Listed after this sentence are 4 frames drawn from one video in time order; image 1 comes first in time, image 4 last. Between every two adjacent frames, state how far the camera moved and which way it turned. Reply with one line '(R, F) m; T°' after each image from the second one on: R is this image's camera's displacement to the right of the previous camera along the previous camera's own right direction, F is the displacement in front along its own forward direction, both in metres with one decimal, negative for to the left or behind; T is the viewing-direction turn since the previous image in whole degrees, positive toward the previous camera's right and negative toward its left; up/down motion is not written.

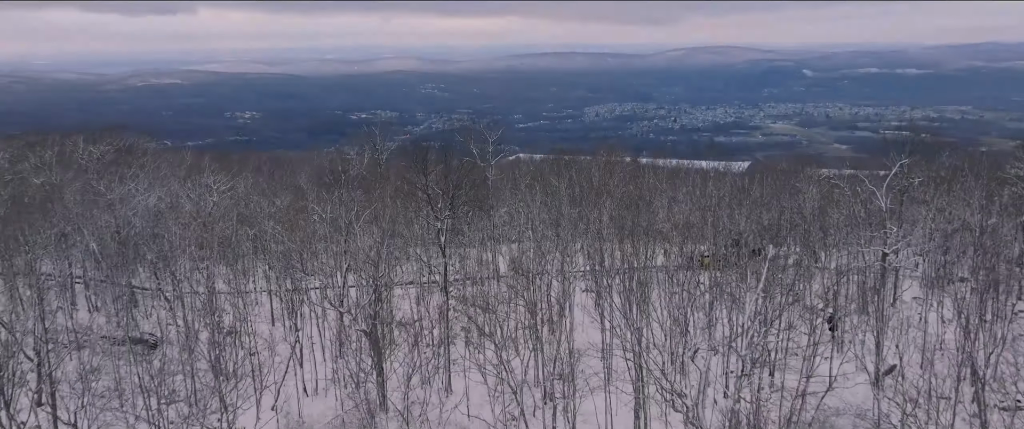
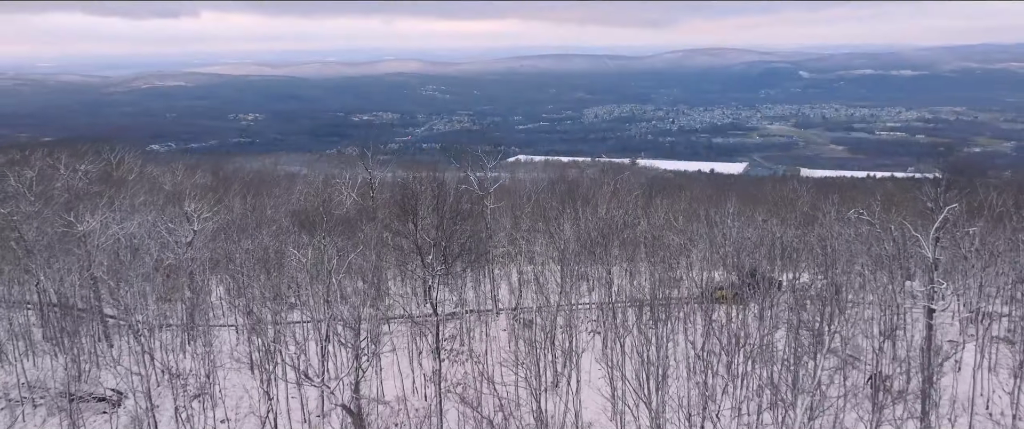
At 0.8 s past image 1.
(-0.4, -0.4) m; 0°
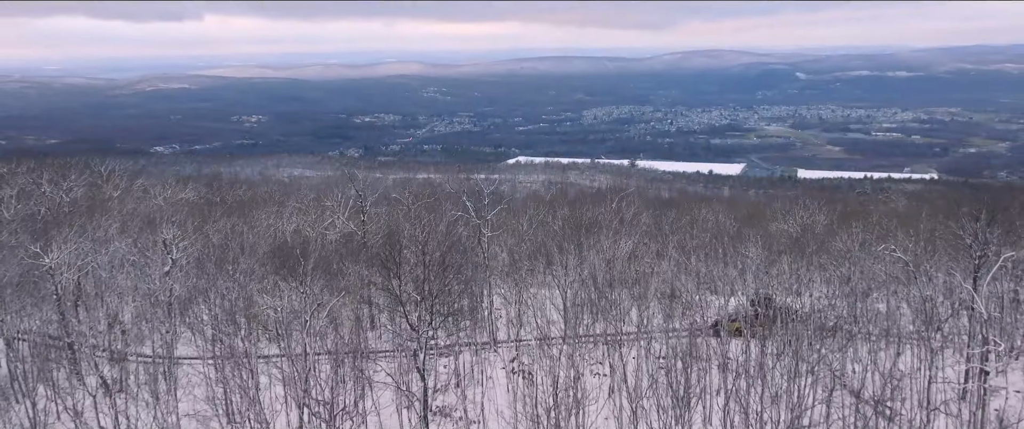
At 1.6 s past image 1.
(-0.3, -0.4) m; 0°
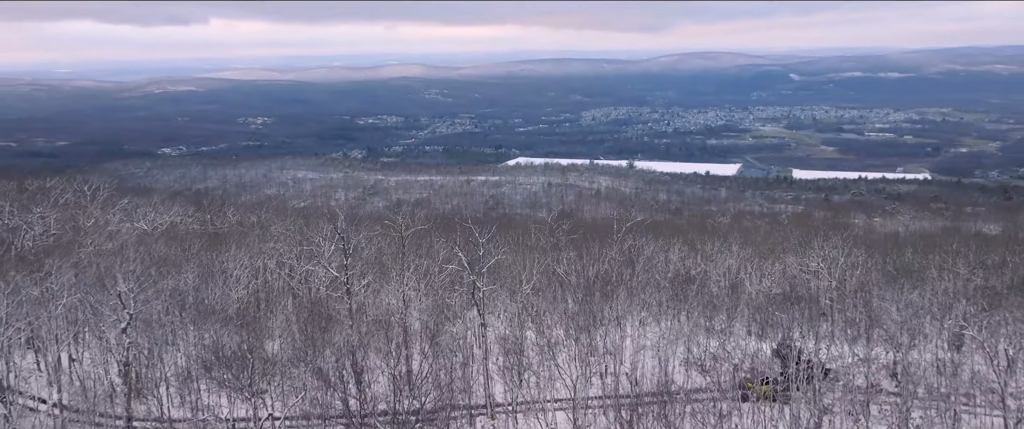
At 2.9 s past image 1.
(-0.5, -0.8) m; 0°
